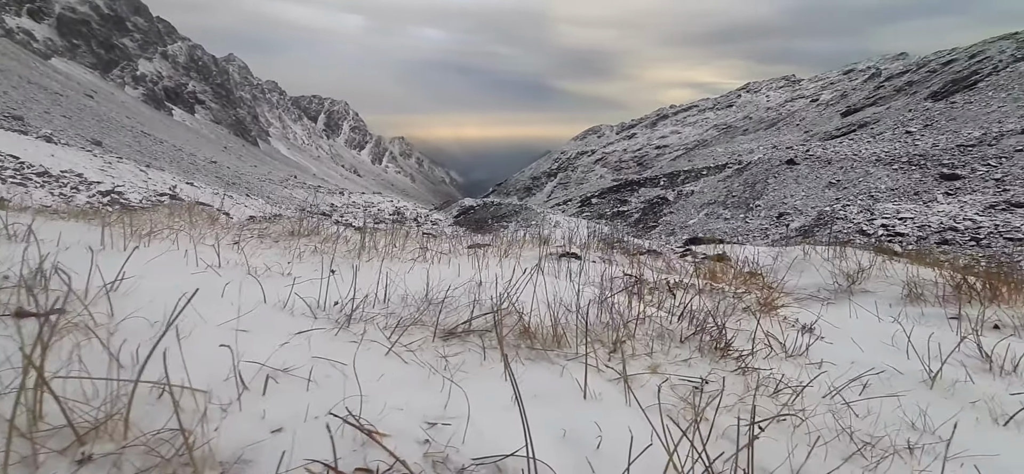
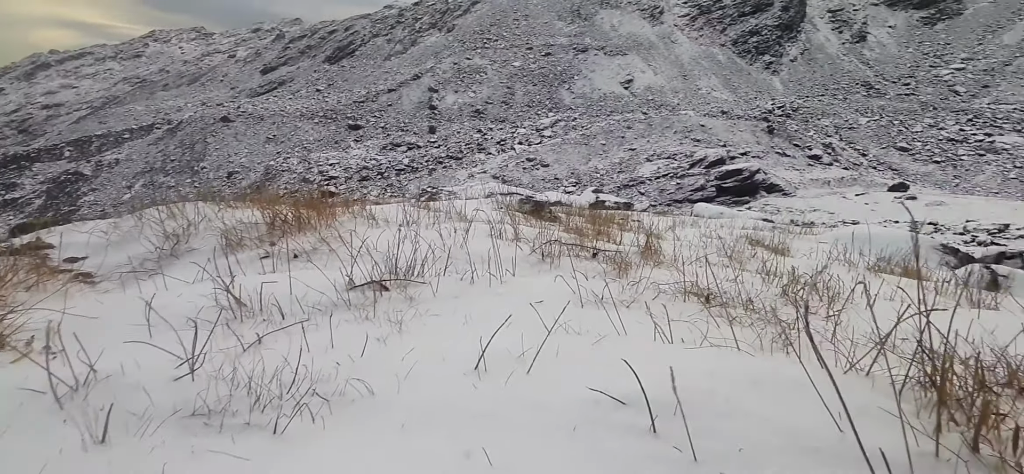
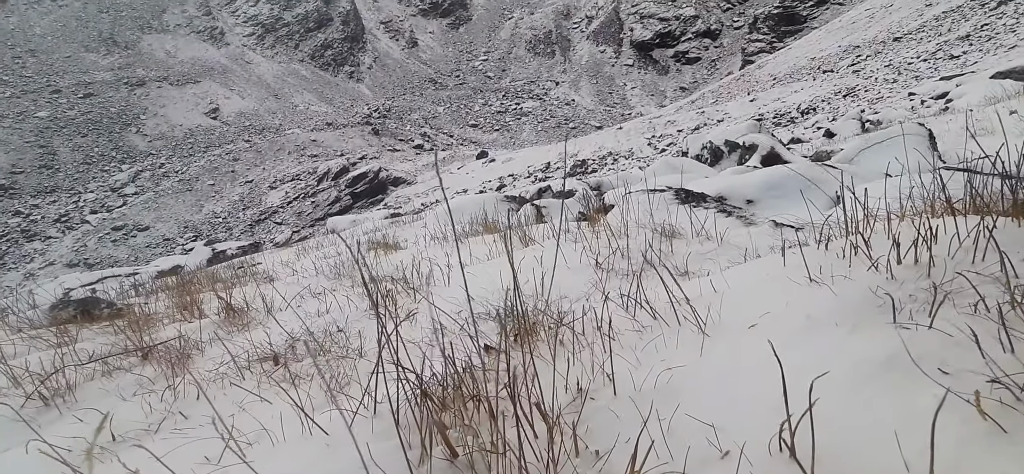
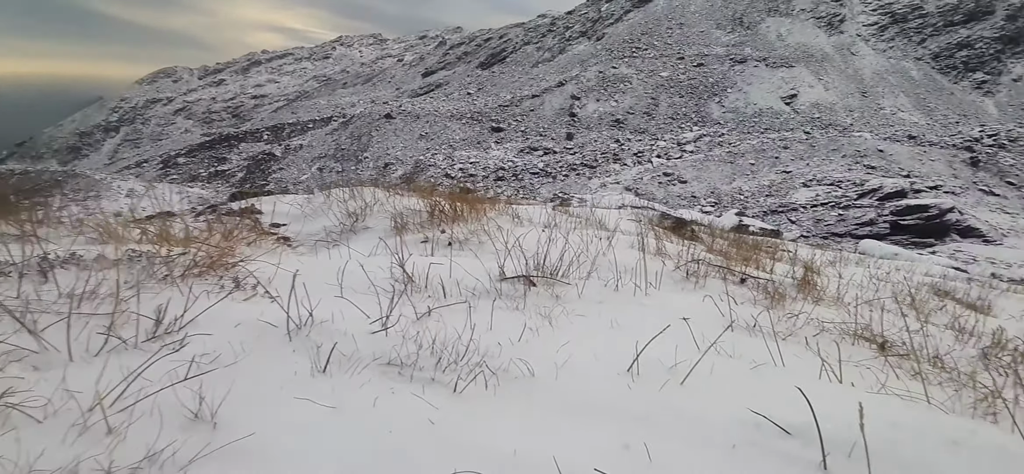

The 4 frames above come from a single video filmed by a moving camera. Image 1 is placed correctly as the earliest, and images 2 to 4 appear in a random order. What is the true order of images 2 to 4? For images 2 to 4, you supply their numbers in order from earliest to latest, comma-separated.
4, 2, 3
